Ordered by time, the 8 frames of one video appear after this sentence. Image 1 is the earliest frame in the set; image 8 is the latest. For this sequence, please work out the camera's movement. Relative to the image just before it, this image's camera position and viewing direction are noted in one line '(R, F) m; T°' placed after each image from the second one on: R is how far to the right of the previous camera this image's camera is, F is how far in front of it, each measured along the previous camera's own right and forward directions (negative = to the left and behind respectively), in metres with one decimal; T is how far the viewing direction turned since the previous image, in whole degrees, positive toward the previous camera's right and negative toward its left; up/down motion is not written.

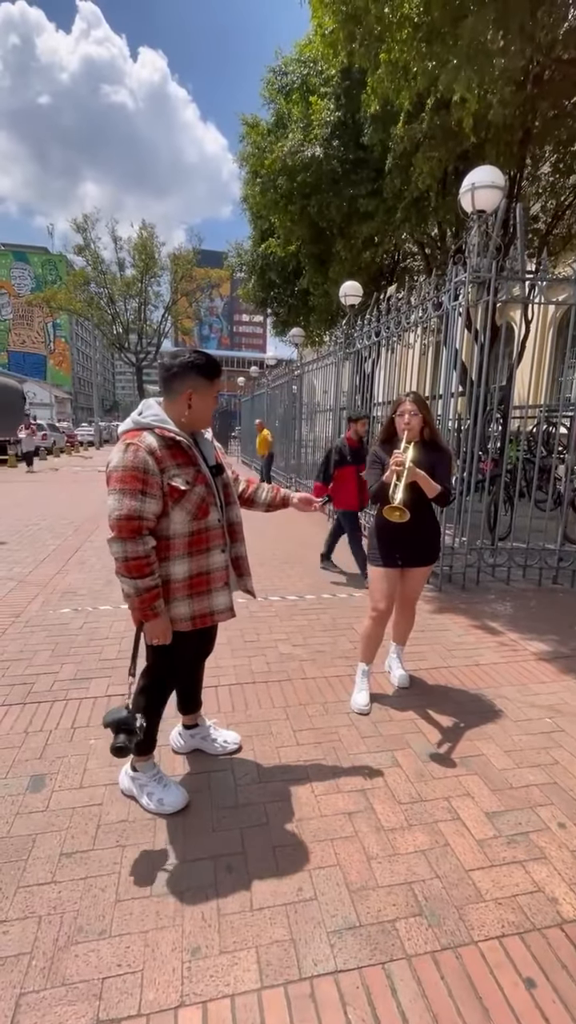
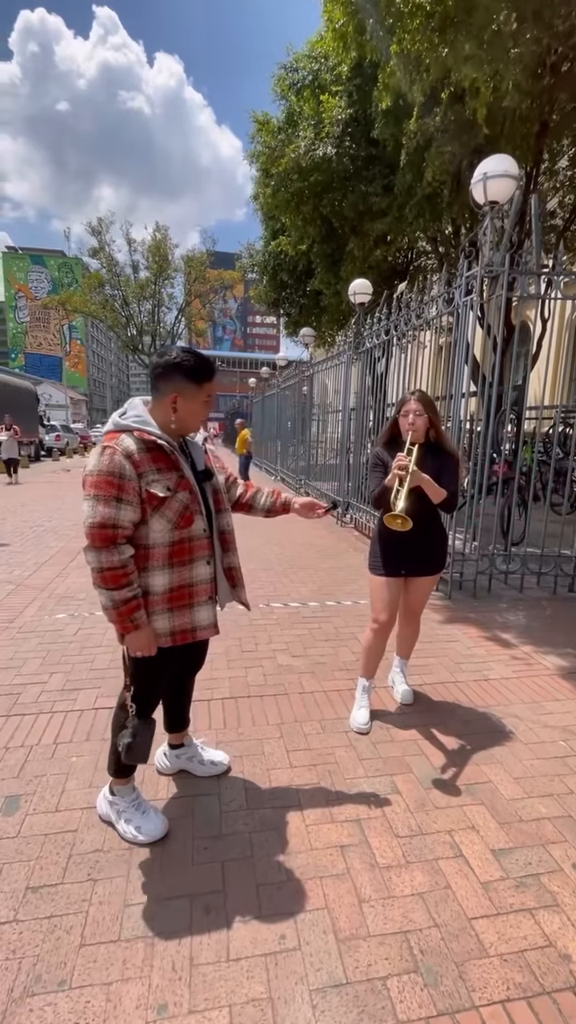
(+0.1, +0.2) m; -2°
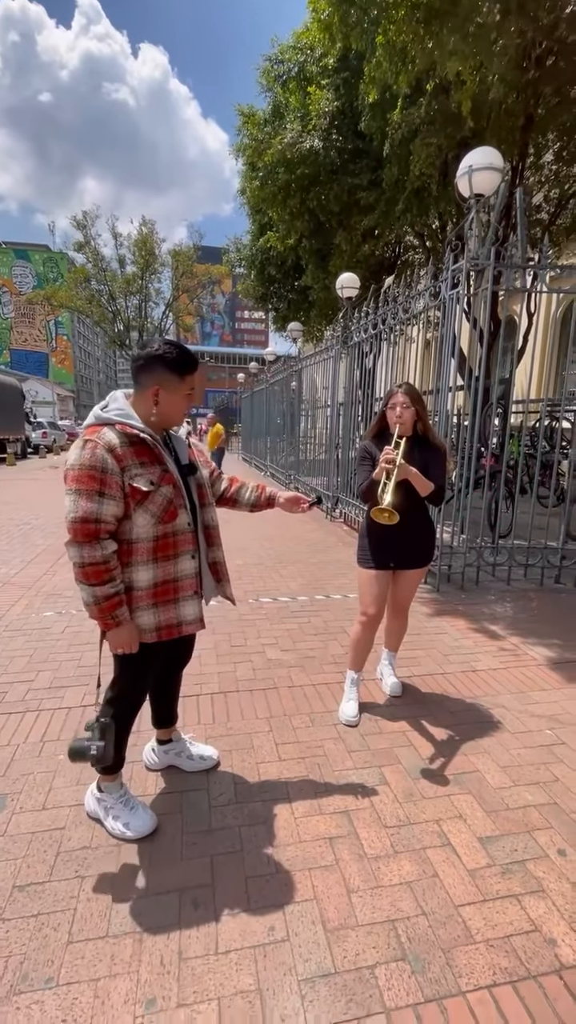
(0.0, 0.0) m; +1°
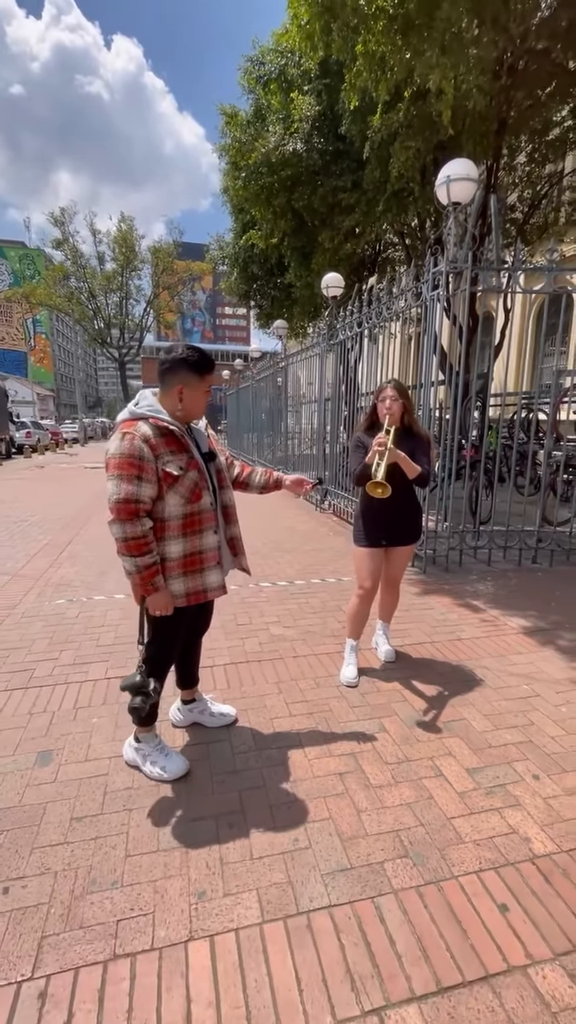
(-0.1, -0.3) m; +2°
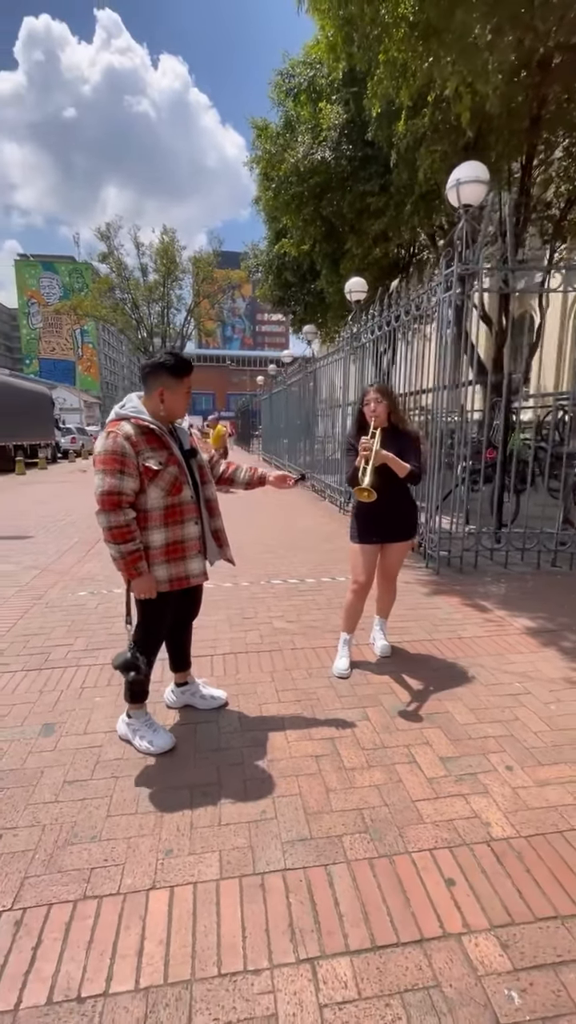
(+0.3, -0.1) m; -5°
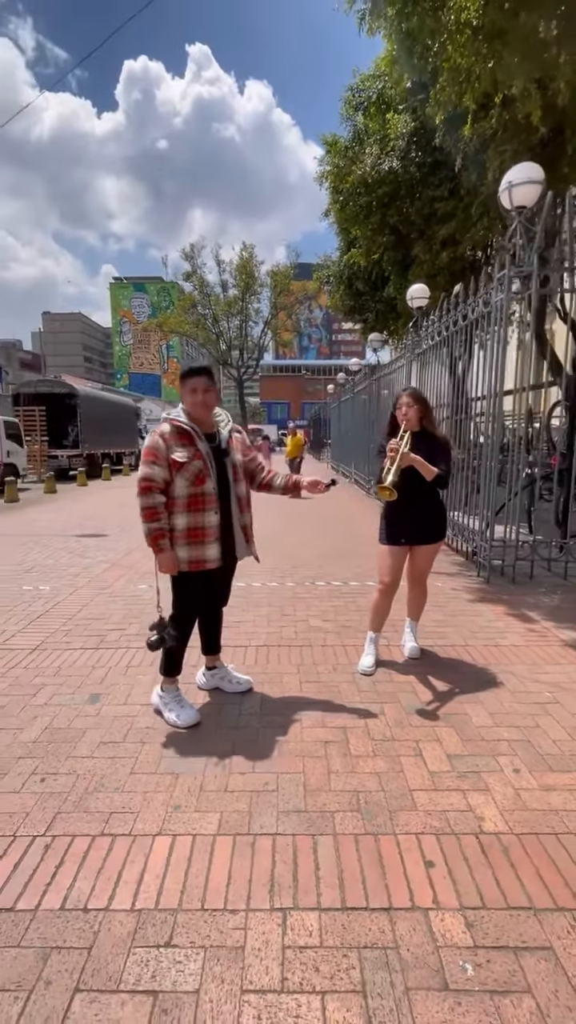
(+0.4, -0.2) m; -9°
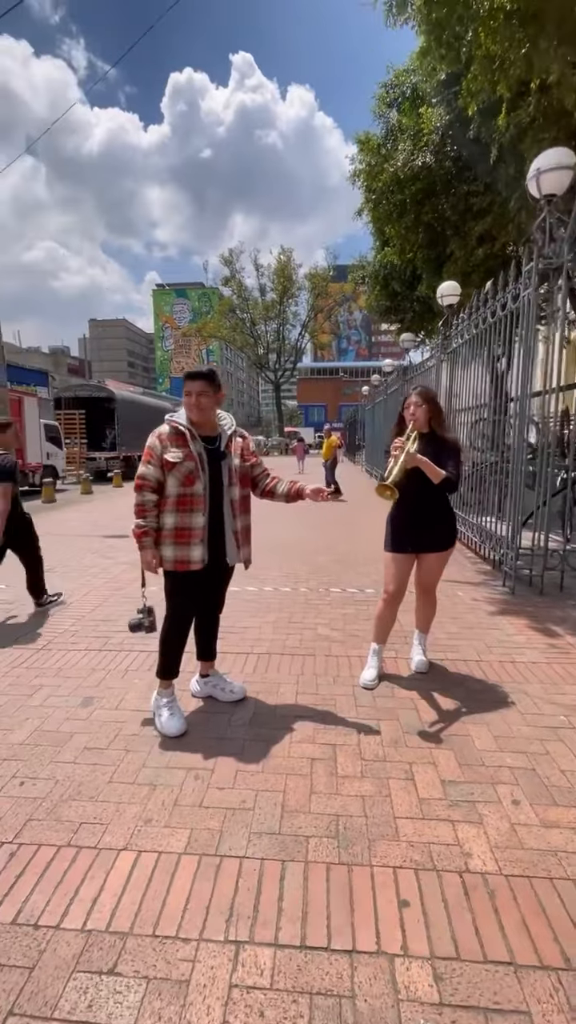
(+0.3, +0.1) m; -4°
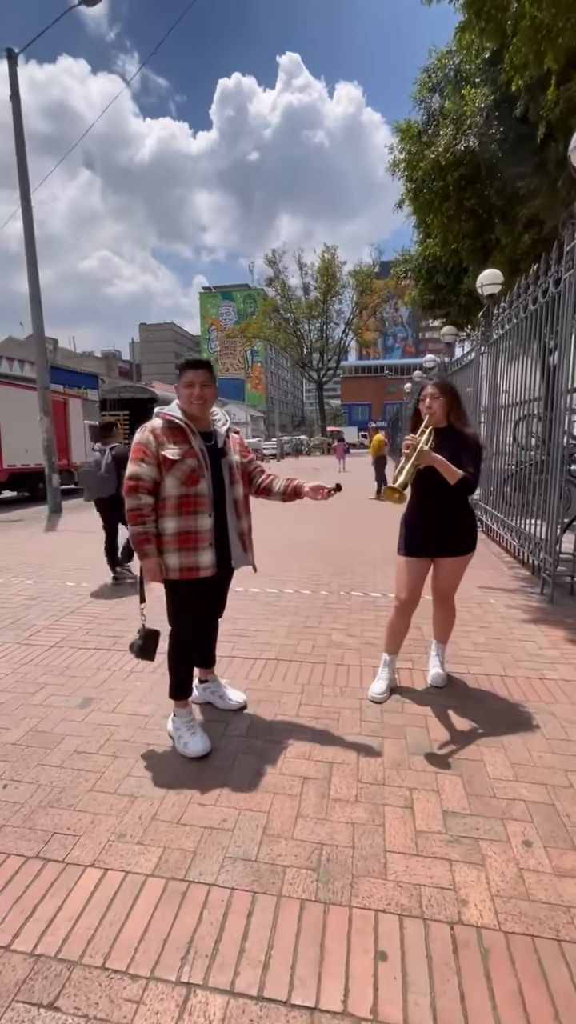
(+0.3, +0.2) m; -5°
